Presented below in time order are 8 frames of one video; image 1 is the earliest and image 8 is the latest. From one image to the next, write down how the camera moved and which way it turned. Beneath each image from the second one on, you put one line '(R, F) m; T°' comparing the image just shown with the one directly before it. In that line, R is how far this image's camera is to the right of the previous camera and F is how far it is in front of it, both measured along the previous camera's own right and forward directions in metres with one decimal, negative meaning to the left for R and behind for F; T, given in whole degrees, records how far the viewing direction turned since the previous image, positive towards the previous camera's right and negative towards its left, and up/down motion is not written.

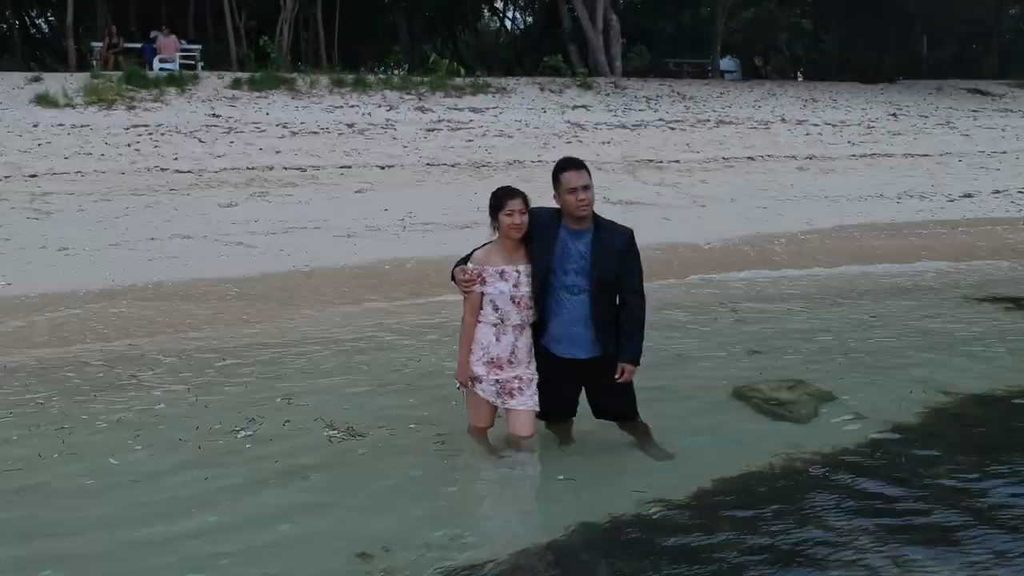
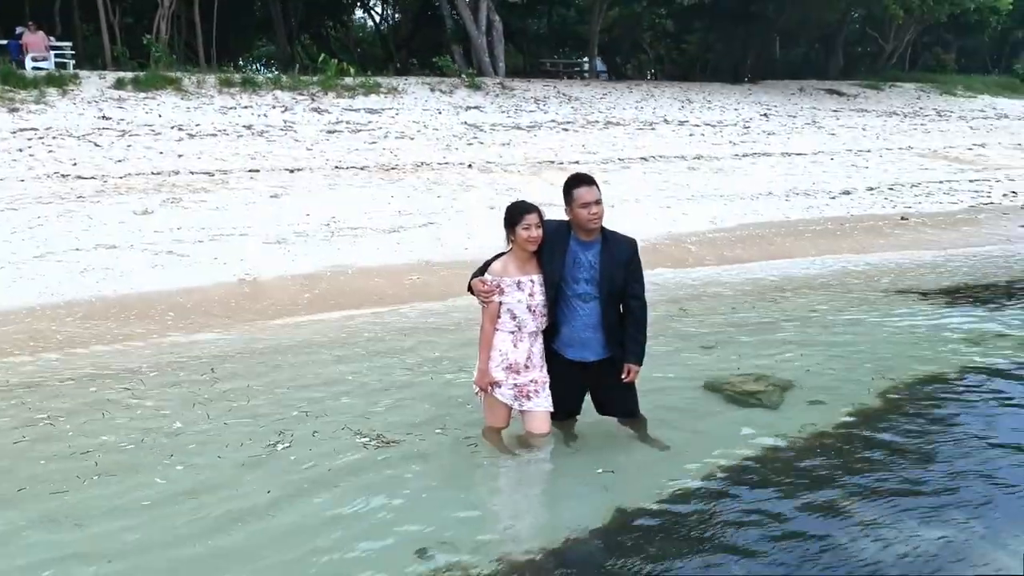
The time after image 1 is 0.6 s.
(-0.7, -0.2) m; +8°
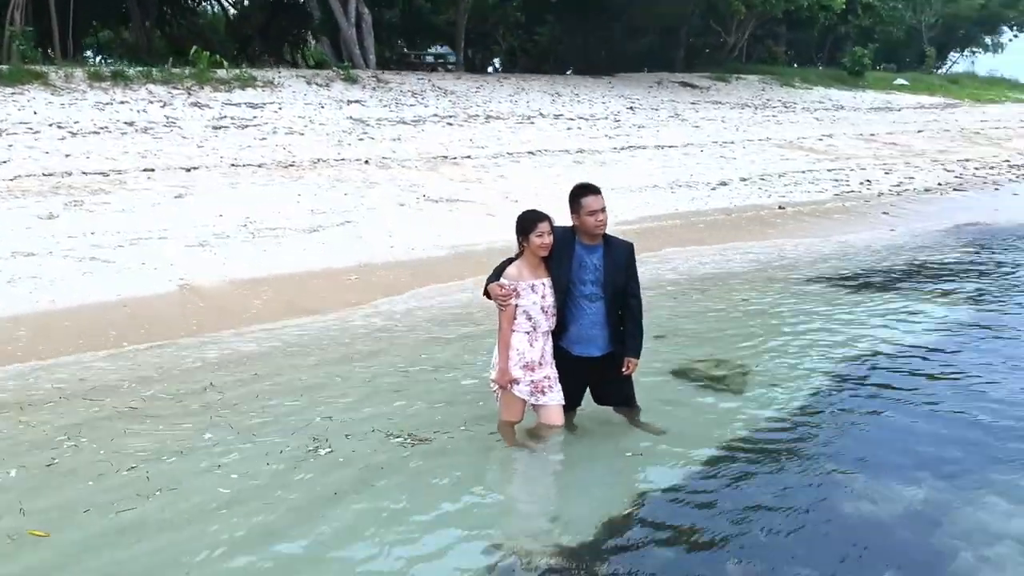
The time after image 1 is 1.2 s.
(-0.9, -0.3) m; +9°
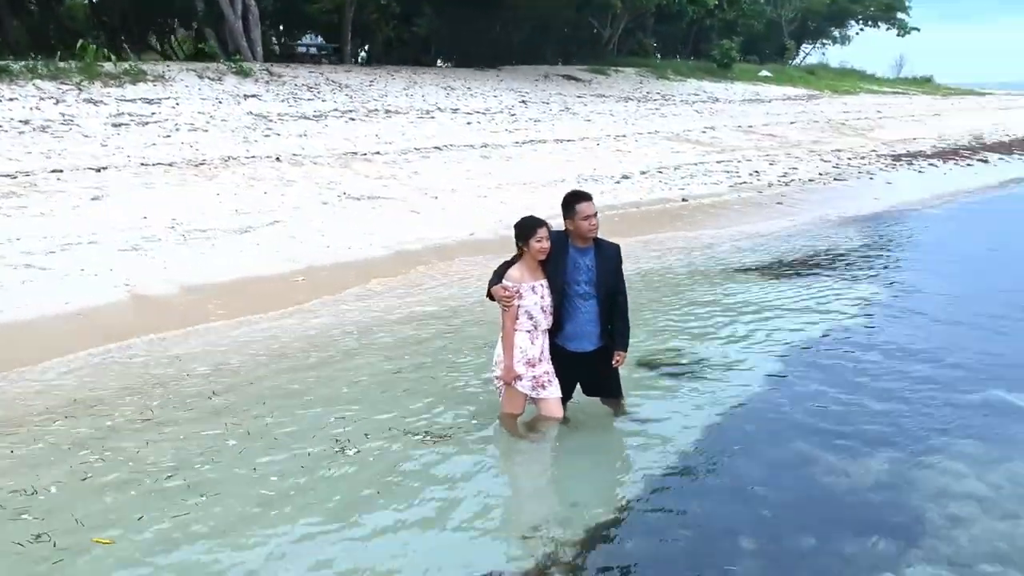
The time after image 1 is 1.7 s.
(-0.7, -0.3) m; +8°
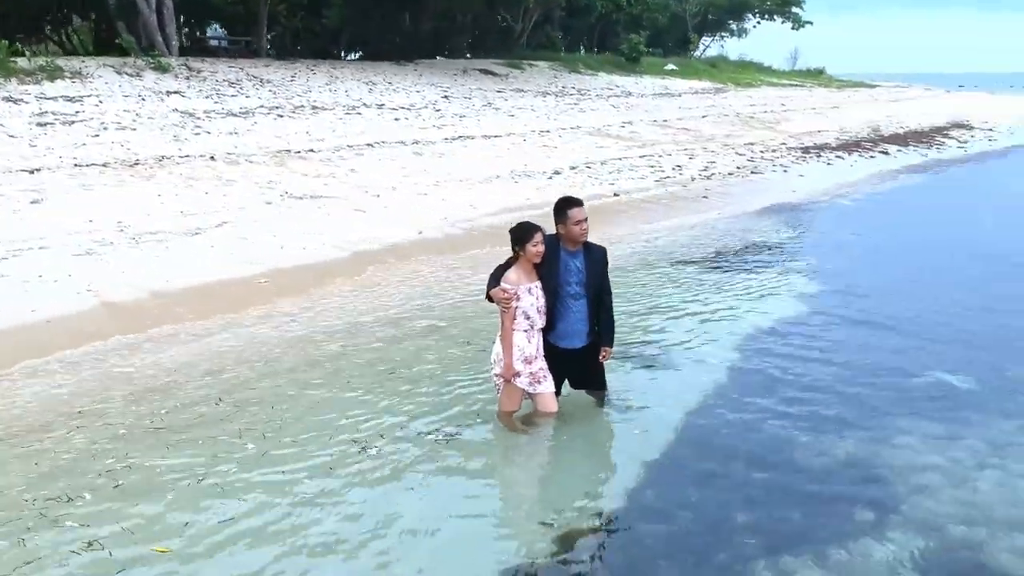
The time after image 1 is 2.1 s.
(-0.5, -0.3) m; +6°
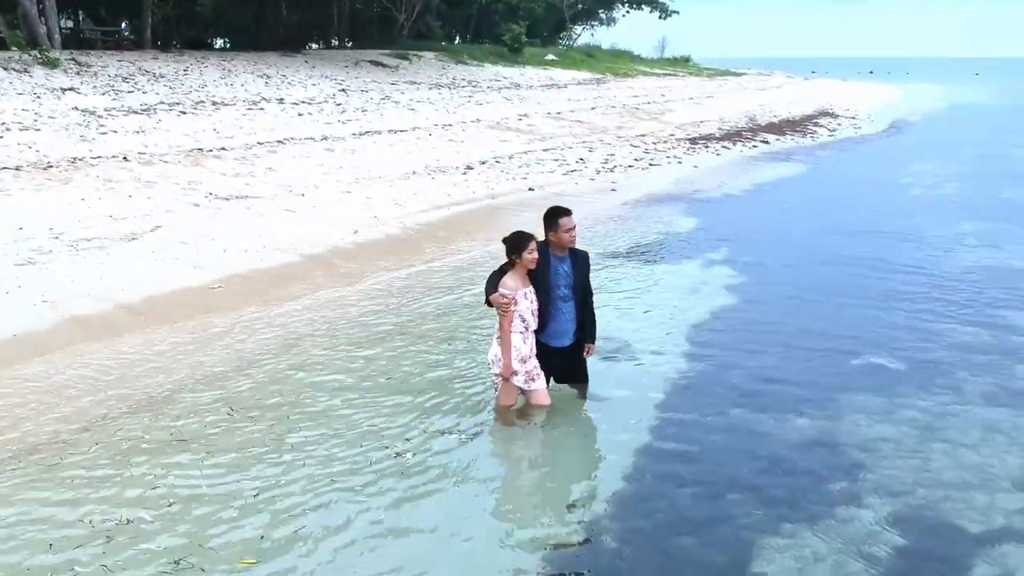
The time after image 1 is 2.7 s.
(-0.8, -0.4) m; +7°
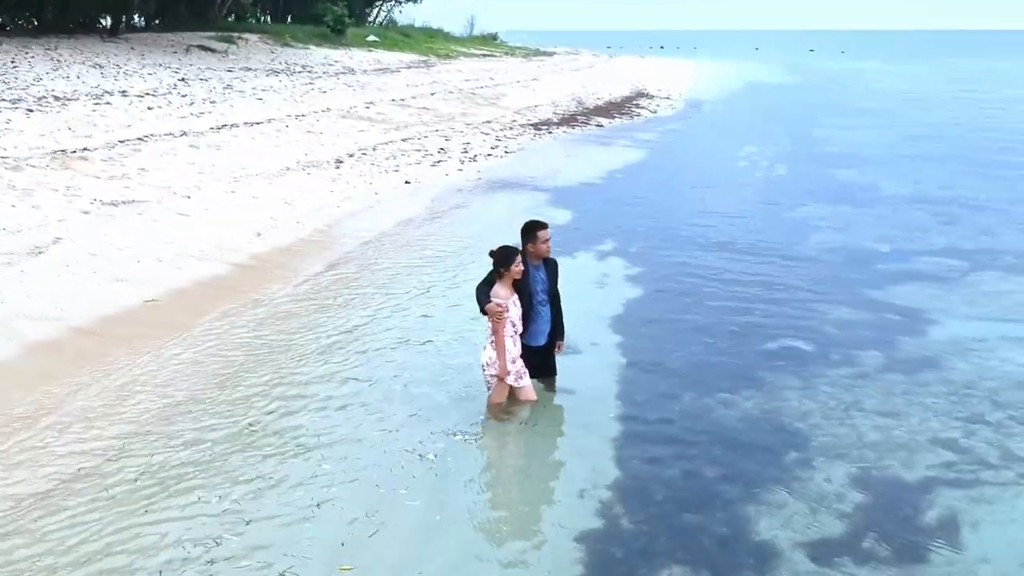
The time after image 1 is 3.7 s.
(-1.3, -0.6) m; +11°
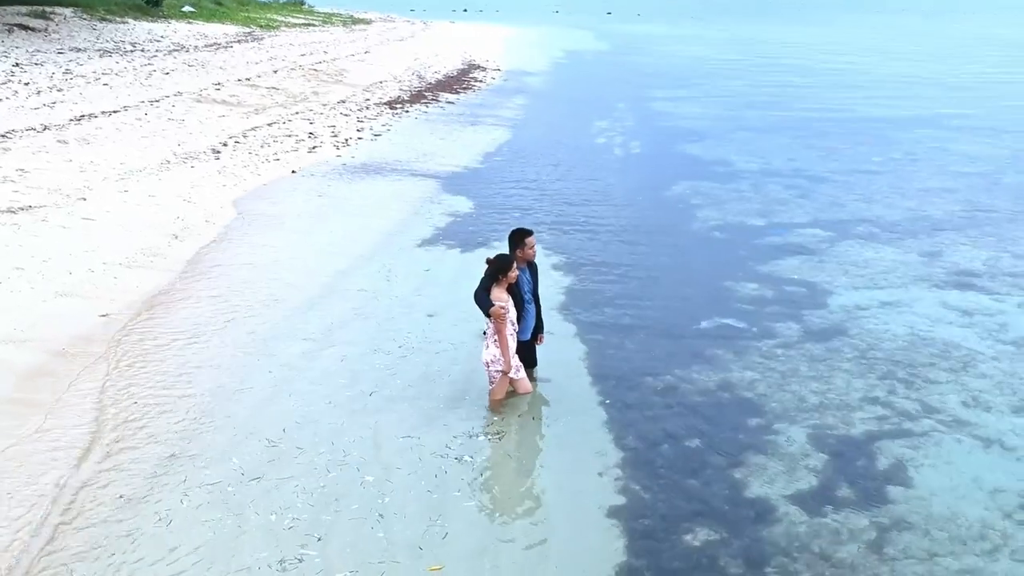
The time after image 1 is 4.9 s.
(-1.5, -0.6) m; +11°
